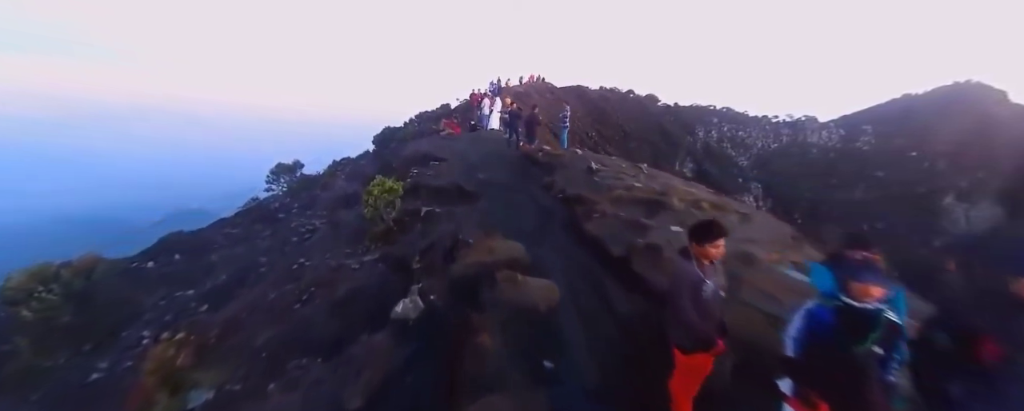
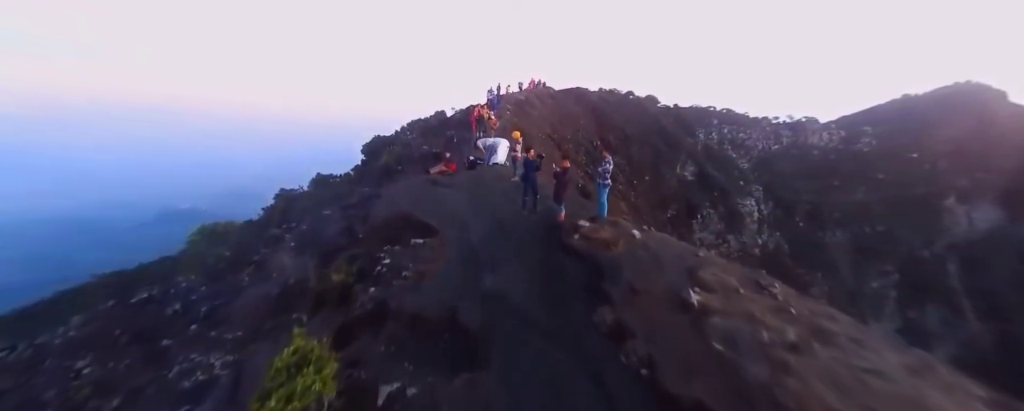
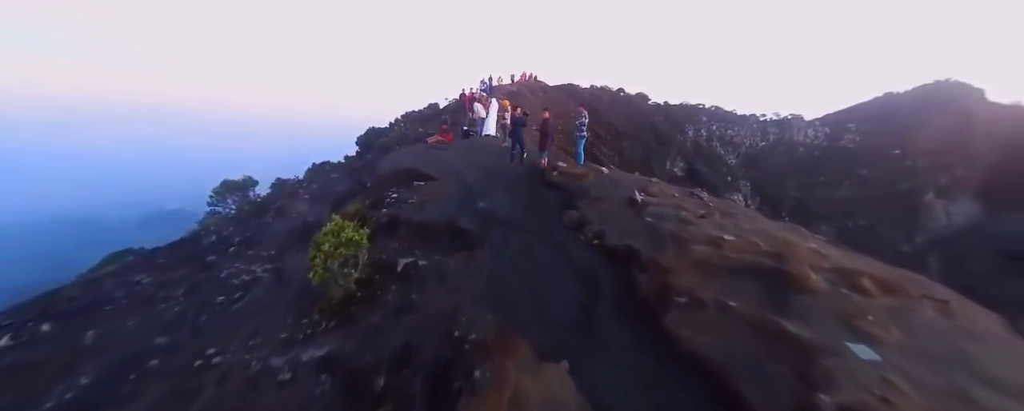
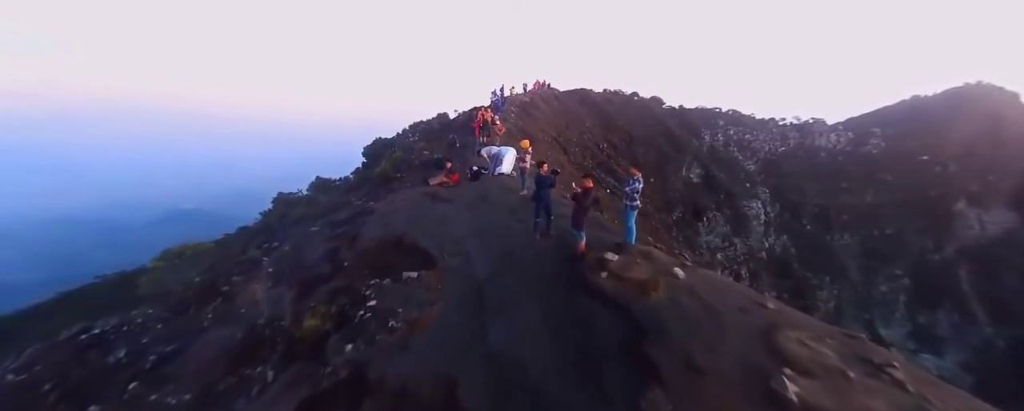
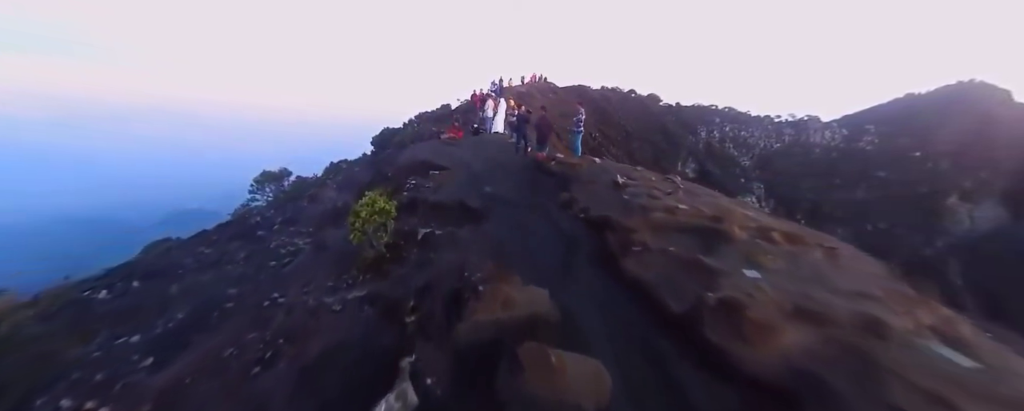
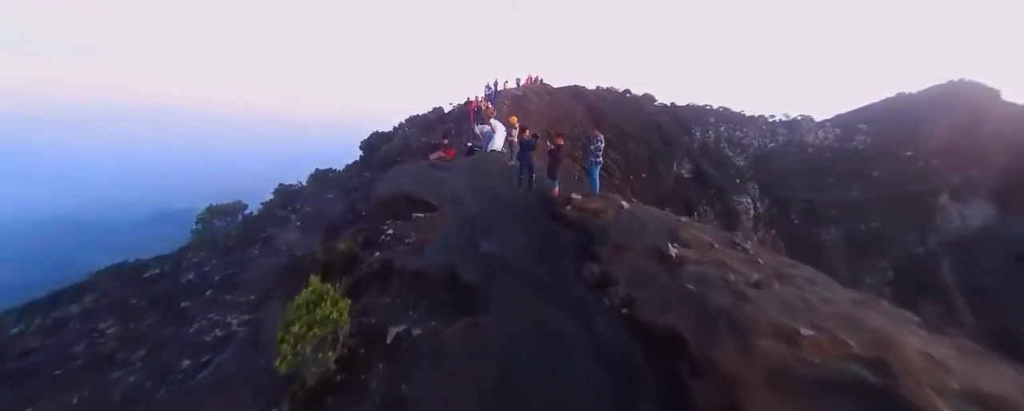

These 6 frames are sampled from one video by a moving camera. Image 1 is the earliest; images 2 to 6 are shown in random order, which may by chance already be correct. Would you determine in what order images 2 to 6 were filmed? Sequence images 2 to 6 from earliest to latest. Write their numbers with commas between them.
5, 3, 6, 2, 4
